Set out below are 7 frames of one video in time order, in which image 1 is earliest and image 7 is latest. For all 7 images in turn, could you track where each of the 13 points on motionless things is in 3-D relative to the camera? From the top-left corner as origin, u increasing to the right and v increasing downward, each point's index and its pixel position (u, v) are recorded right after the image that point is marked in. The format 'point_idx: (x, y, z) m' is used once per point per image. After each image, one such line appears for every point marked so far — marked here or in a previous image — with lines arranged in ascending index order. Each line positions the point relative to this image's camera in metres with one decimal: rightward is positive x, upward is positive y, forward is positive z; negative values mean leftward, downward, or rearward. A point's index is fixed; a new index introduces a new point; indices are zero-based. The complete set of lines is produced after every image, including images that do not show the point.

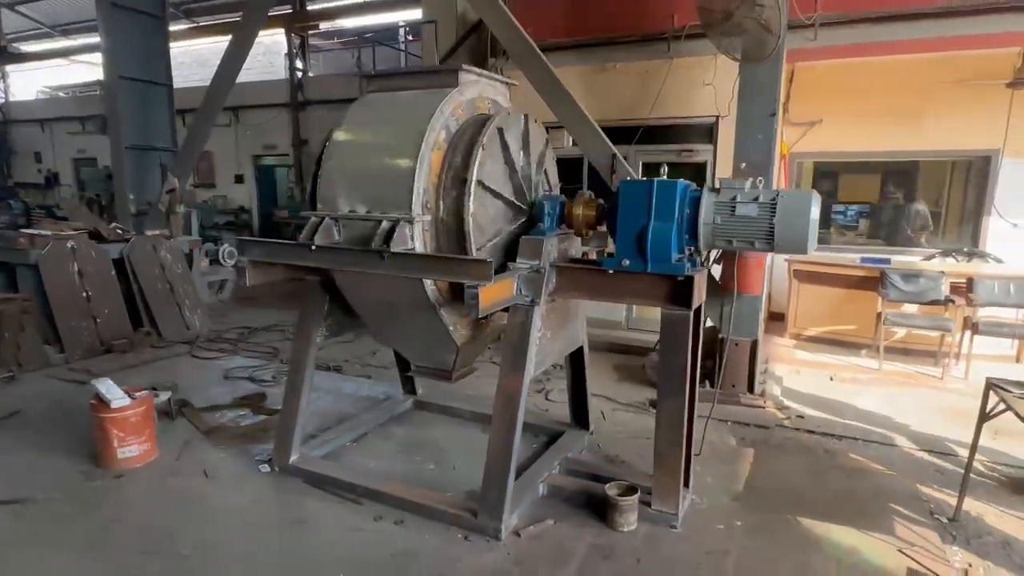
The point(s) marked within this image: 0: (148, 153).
0: (-3.8, +1.4, +6.2) m
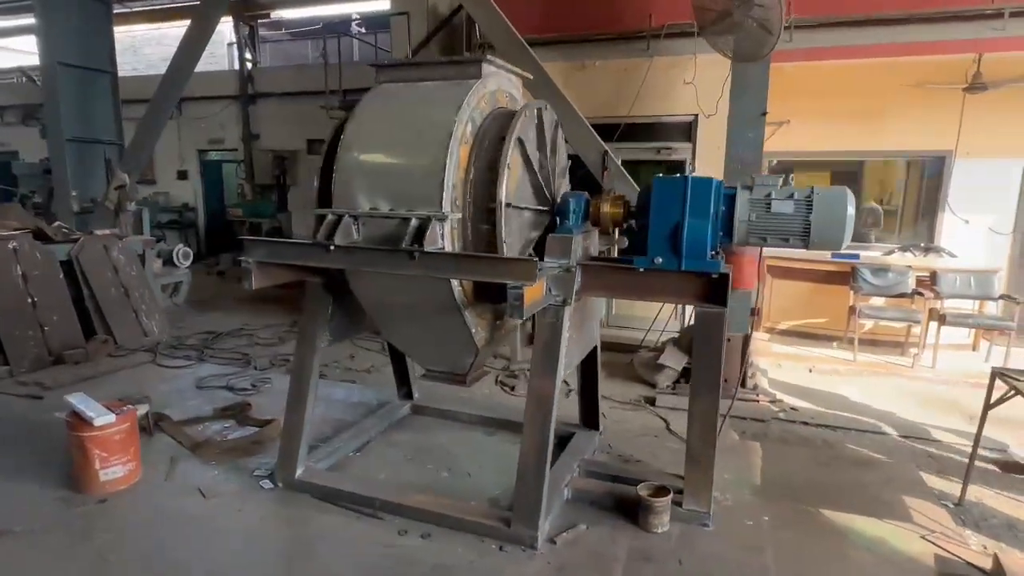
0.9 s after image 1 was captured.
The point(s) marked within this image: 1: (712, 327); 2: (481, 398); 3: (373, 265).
0: (-4.1, +1.4, +5.7) m
1: (+0.7, -0.1, +2.1) m
2: (-0.2, -0.7, +3.7) m
3: (-0.5, +0.1, +2.0) m
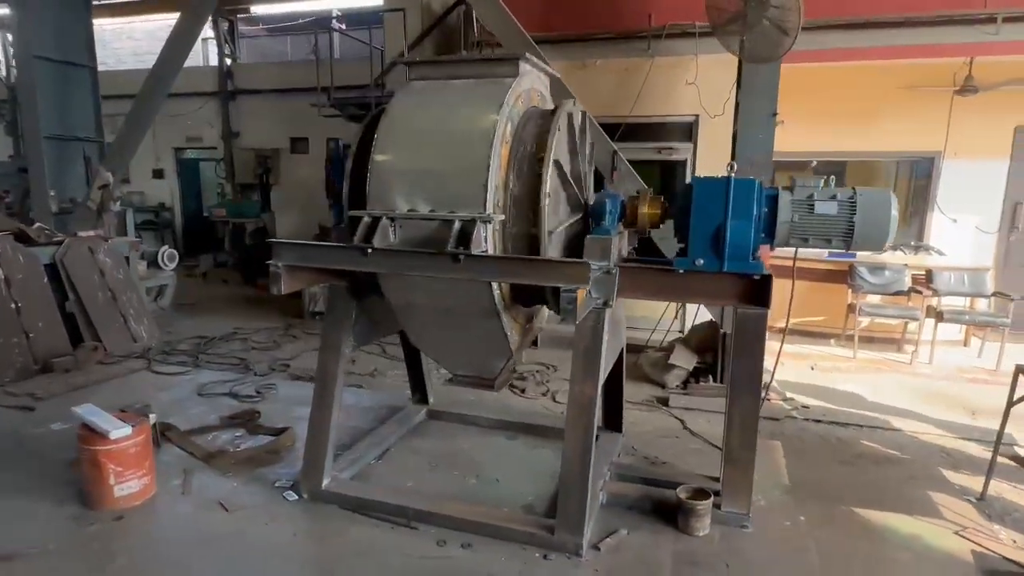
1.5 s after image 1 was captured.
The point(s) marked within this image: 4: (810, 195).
0: (-4.1, +1.4, +5.5) m
1: (+0.9, -0.1, +2.1) m
2: (-0.1, -0.7, +3.7) m
3: (-0.3, +0.1, +2.0) m
4: (+1.0, +0.3, +2.0) m
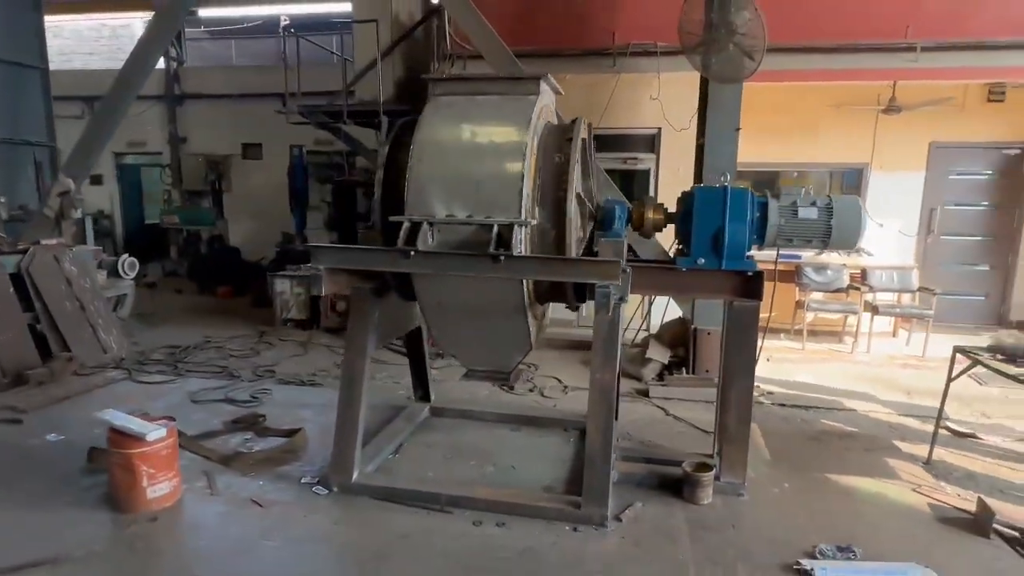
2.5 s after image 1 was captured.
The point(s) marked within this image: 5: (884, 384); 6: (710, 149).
0: (-4.4, +1.3, +5.2) m
1: (+1.0, -0.1, +2.4) m
2: (-0.2, -0.7, +3.8) m
3: (-0.2, +0.1, +2.2) m
4: (+1.1, +0.3, +2.4) m
5: (+2.7, -0.7, +4.3) m
6: (+1.3, +1.0, +4.0) m
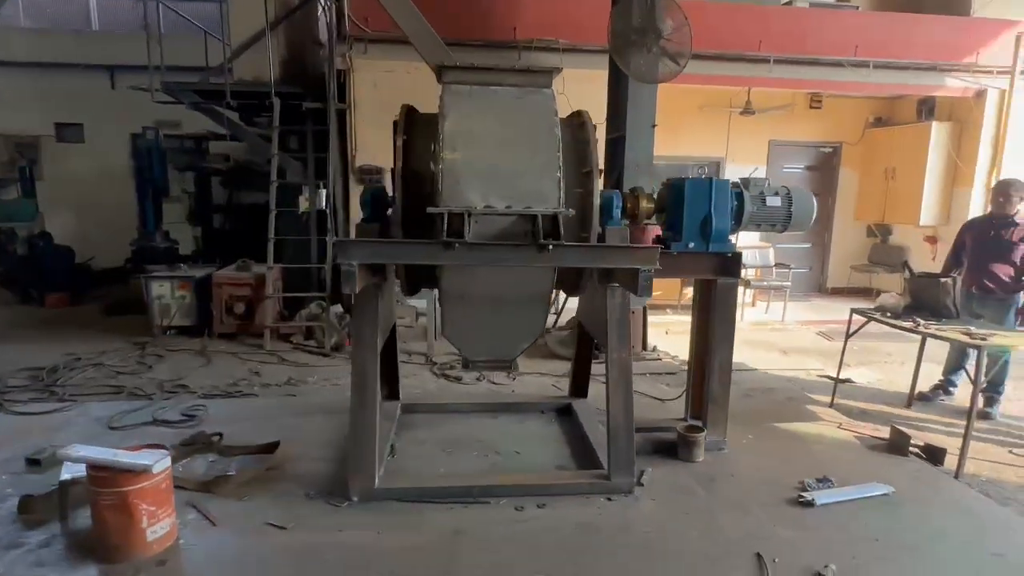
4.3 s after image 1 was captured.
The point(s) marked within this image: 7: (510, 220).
0: (-5.0, +1.1, +3.9) m
1: (+1.0, 0.0, +2.8) m
2: (-0.5, -0.7, +3.8) m
3: (-0.1, +0.1, +2.2) m
4: (+1.2, +0.4, +2.7) m
5: (+2.2, -0.5, +5.1) m
6: (+0.9, +1.1, +4.3) m
7: (0.0, +0.3, +2.2) m
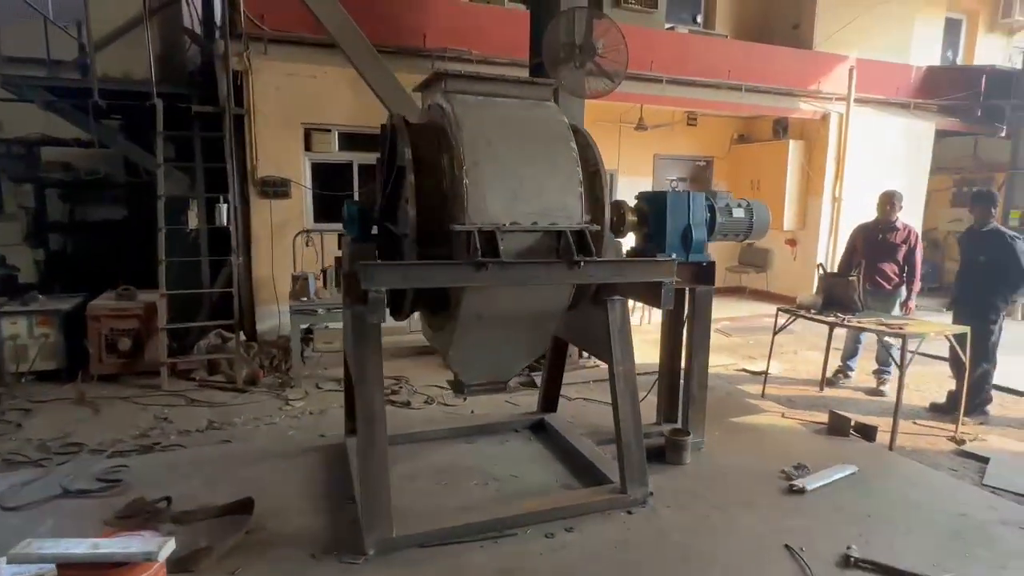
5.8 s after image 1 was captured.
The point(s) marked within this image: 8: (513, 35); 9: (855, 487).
0: (-5.2, +0.8, +2.5) m
1: (+0.9, -0.1, +2.9) m
2: (-0.7, -0.8, +3.5) m
3: (+0.1, 0.0, +2.1) m
4: (+1.1, +0.4, +2.9) m
5: (+1.5, -0.5, +5.5) m
6: (+0.4, +1.0, +4.4) m
7: (+0.1, +0.2, +2.1) m
8: (0.0, +2.3, +5.3) m
9: (+1.5, -0.9, +2.6) m
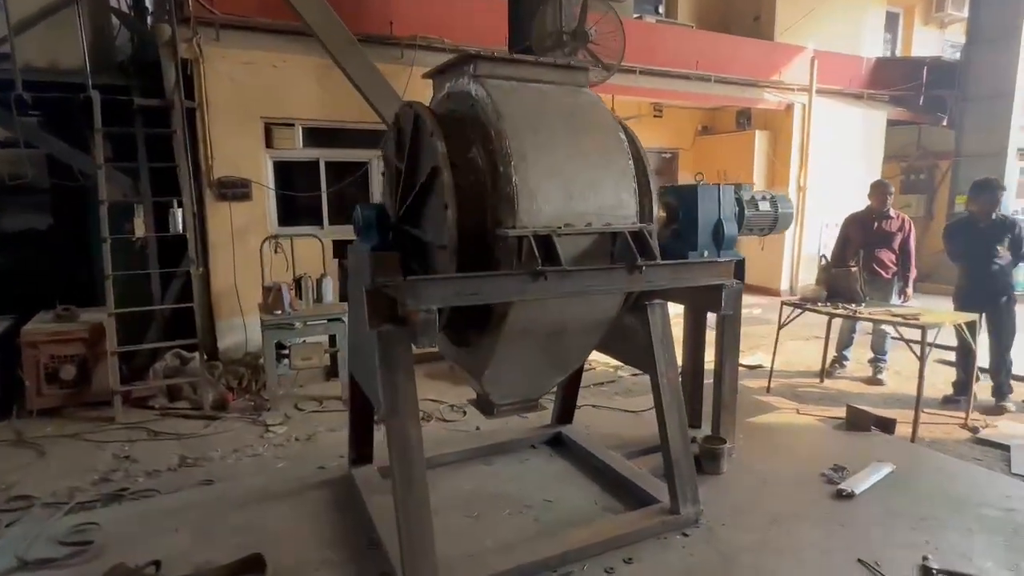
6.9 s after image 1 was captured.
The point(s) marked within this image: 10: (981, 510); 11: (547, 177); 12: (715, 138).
0: (-5.1, +0.6, +1.7) m
1: (+1.0, -0.1, +2.7) m
2: (-0.6, -0.8, +3.2) m
3: (+0.2, 0.0, +1.8) m
4: (+1.1, +0.4, +2.8) m
5: (+1.4, -0.5, +5.4) m
6: (+0.3, +1.0, +4.2) m
7: (+0.2, +0.2, +1.9) m
8: (-0.2, +2.3, +5.0) m
9: (+1.7, -0.9, +2.5) m
10: (+1.9, -0.9, +2.4) m
11: (+0.1, +0.3, +1.8) m
12: (+2.6, +1.9, +7.4) m
